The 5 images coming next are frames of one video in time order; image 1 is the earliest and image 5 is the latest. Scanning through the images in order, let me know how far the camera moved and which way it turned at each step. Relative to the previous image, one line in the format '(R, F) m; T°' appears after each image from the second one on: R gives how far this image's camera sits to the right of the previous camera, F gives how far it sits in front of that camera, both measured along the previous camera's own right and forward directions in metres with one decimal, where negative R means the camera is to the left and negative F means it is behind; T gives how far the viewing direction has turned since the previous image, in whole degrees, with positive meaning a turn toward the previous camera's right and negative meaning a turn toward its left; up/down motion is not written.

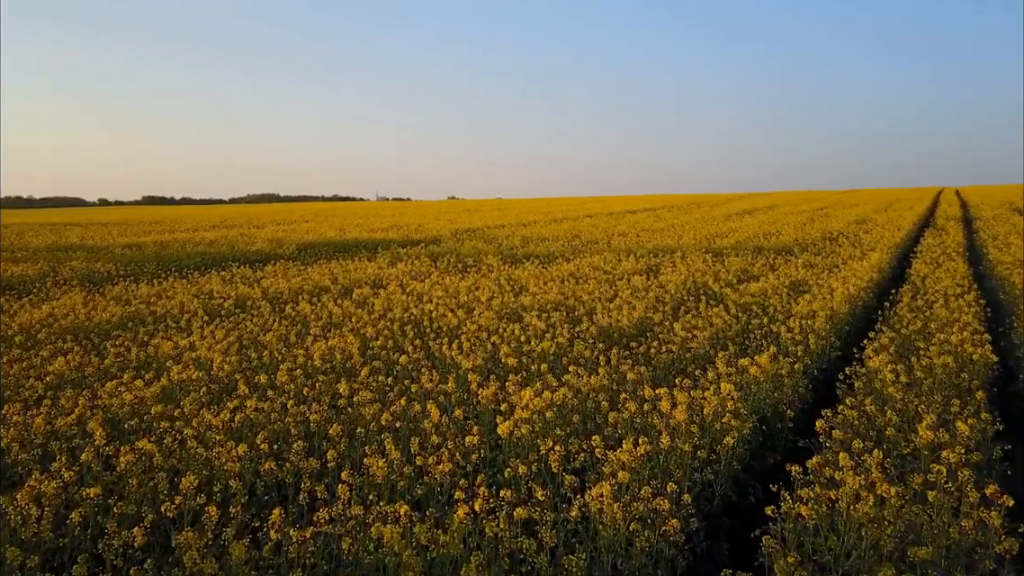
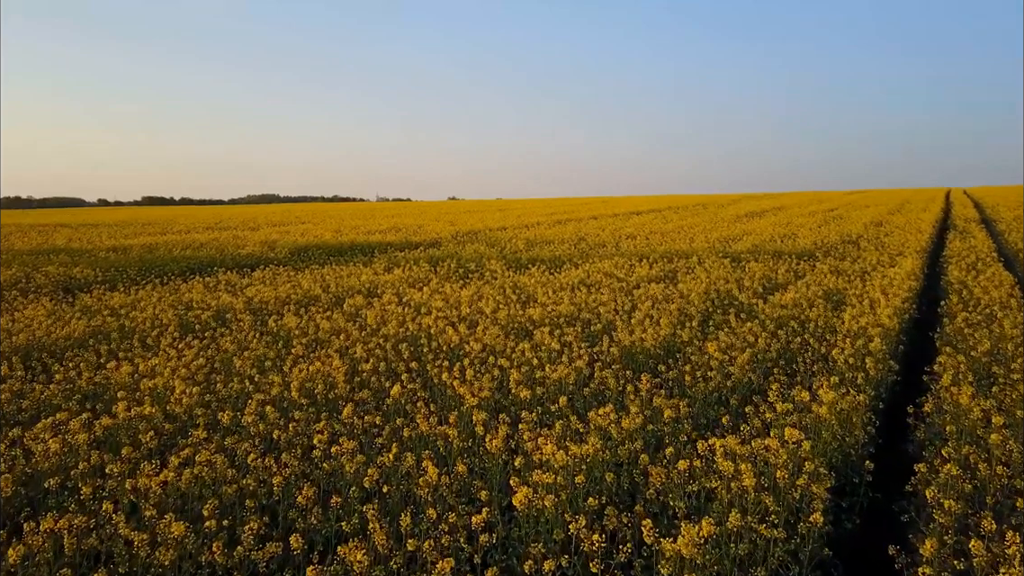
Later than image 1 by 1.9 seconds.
(-0.1, +1.0) m; 0°
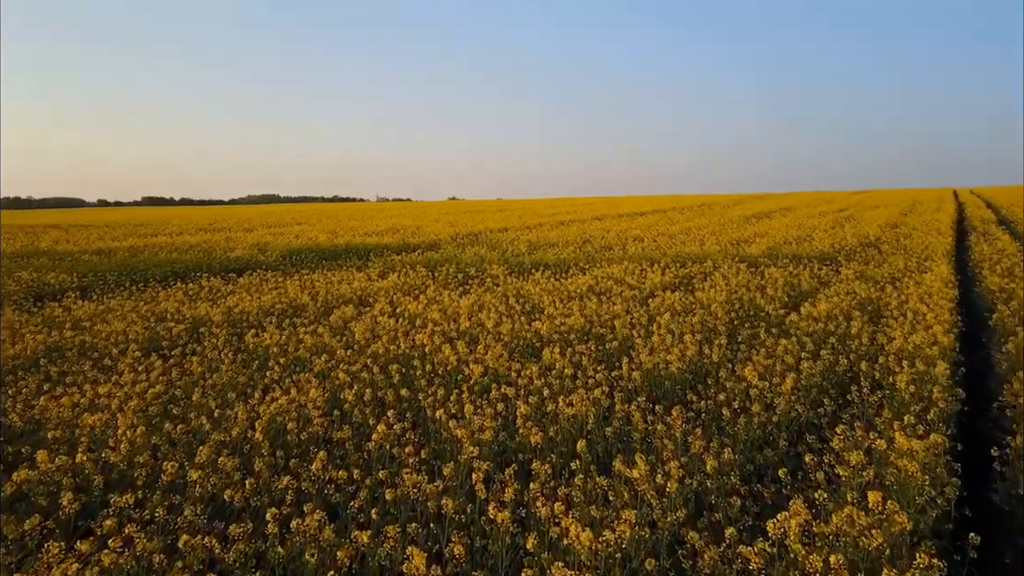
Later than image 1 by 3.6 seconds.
(-0.1, +0.9) m; 0°
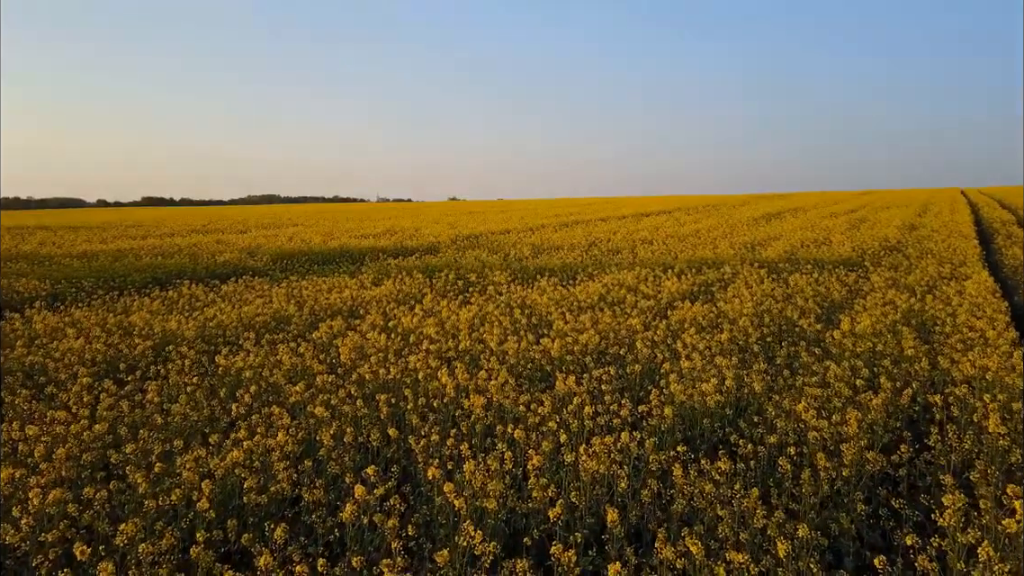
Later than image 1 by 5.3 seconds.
(-0.1, +1.0) m; 0°
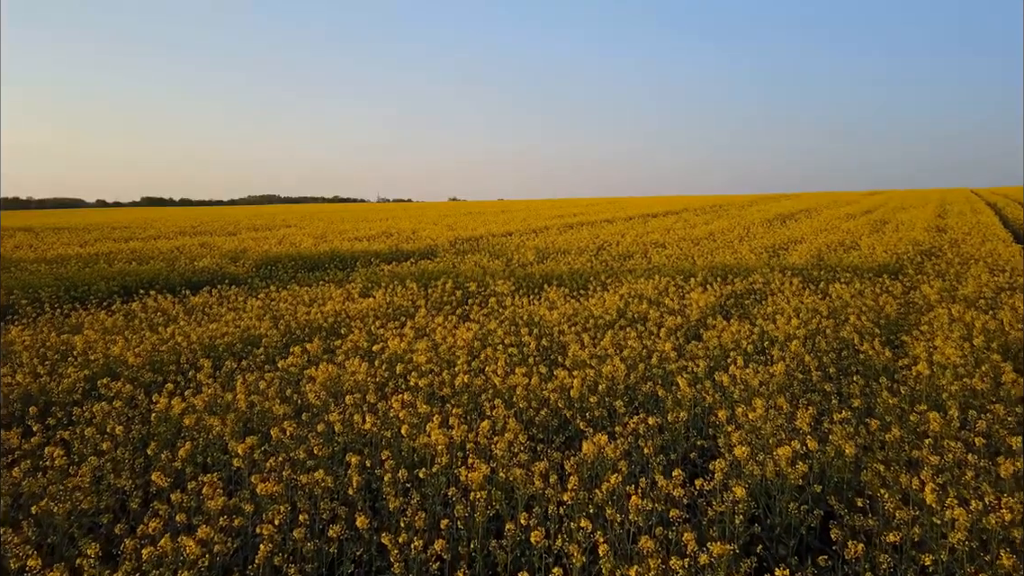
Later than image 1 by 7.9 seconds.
(-0.1, +1.4) m; 0°
